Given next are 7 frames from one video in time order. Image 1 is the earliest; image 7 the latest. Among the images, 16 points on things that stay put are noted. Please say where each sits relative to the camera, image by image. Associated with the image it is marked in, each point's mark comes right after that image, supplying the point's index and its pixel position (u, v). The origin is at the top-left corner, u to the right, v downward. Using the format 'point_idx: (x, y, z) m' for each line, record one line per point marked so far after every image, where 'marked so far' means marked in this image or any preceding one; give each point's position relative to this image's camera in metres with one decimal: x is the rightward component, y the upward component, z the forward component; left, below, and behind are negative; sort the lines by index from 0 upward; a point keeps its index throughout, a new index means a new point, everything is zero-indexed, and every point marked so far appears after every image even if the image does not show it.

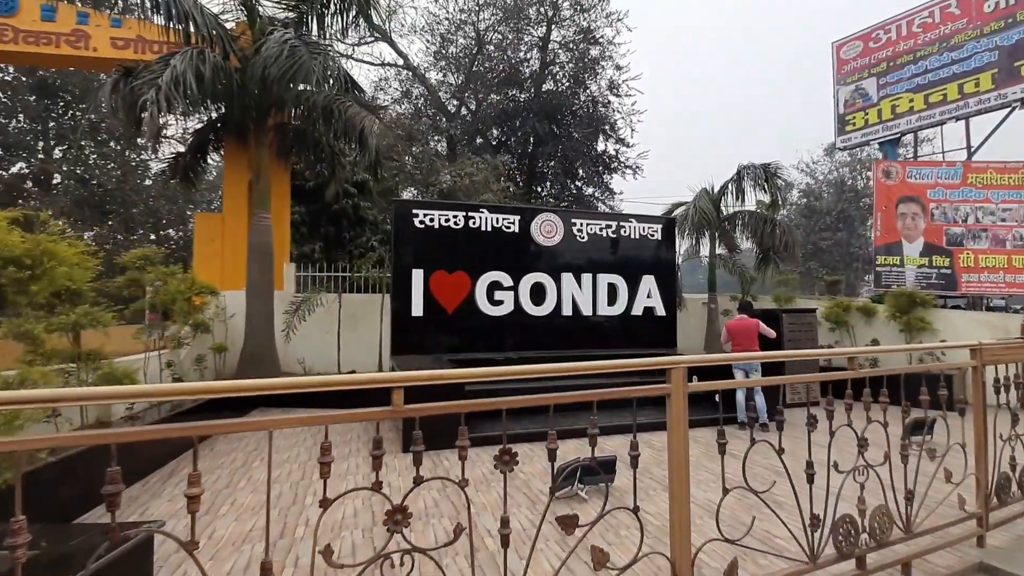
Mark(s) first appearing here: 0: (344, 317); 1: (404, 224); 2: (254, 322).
0: (-3.0, -0.5, +9.1) m
1: (-1.7, +0.9, +7.8) m
2: (-4.0, -0.5, +8.1) m
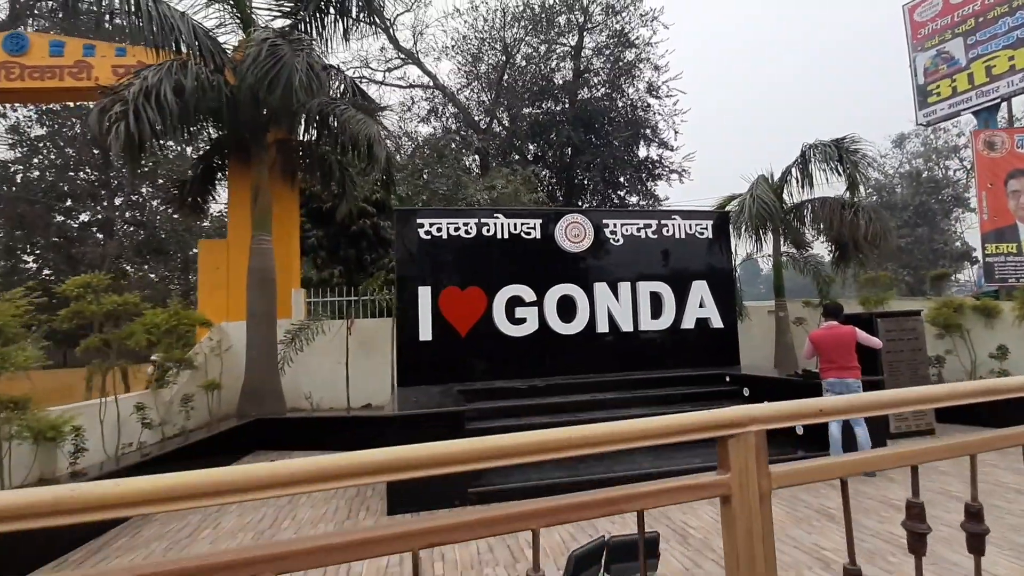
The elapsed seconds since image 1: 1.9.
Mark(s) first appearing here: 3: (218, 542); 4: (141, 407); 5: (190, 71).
0: (-2.5, -0.9, +8.2) m
1: (-1.4, +0.6, +6.8) m
2: (-3.6, -0.9, +7.3) m
3: (-2.2, -1.9, +3.9) m
4: (-3.9, -1.2, +5.4) m
5: (-4.2, +2.8, +6.7) m
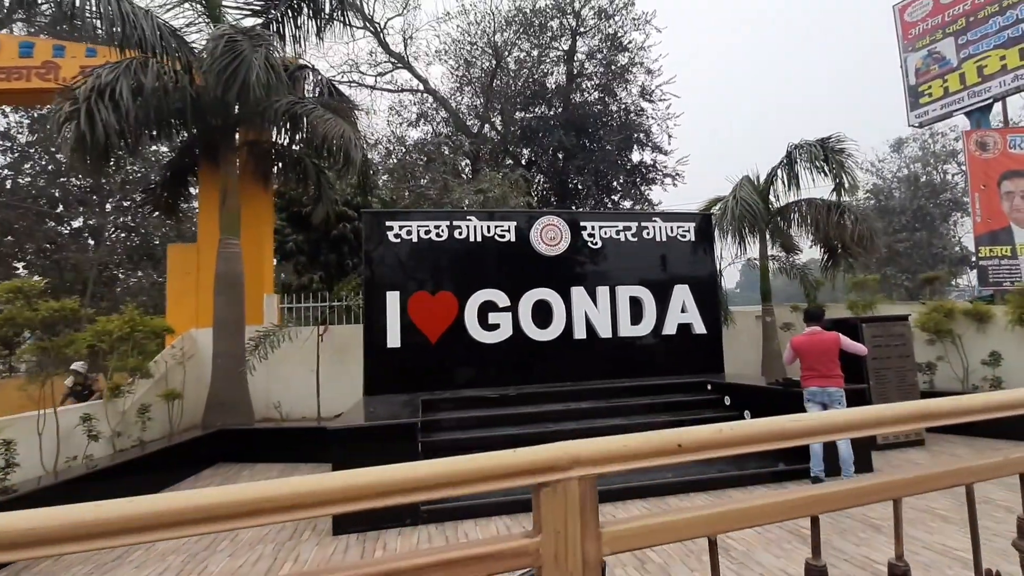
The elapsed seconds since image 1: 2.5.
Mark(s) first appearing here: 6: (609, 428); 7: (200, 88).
0: (-2.9, -1.0, +8.0) m
1: (-1.7, +0.6, +6.6) m
2: (-3.9, -1.0, +7.0) m
3: (-2.5, -1.9, +3.6) m
4: (-4.2, -1.3, +5.2) m
5: (-4.5, +2.7, +6.5) m
6: (+1.0, -1.6, +5.9) m
7: (-4.1, +2.5, +6.8) m
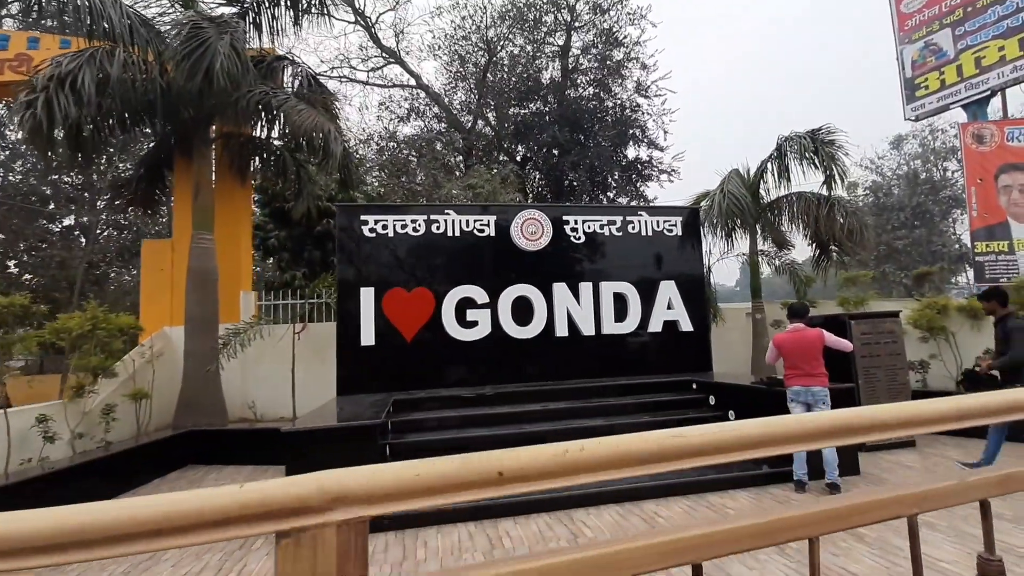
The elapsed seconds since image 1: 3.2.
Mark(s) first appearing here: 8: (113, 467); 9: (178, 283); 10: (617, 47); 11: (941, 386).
0: (-3.1, -1.0, +7.8) m
1: (-2.0, +0.6, +6.4) m
2: (-4.2, -0.9, +6.8) m
3: (-2.8, -1.9, +3.4) m
4: (-4.5, -1.2, +5.0) m
5: (-4.8, +2.8, +6.3) m
6: (+0.8, -1.5, +5.7) m
7: (-4.3, +2.6, +6.6) m
8: (-4.1, -1.9, +5.4) m
9: (-4.9, +0.1, +7.8) m
10: (+3.0, +6.9, +15.1) m
11: (+5.8, -1.3, +7.1) m
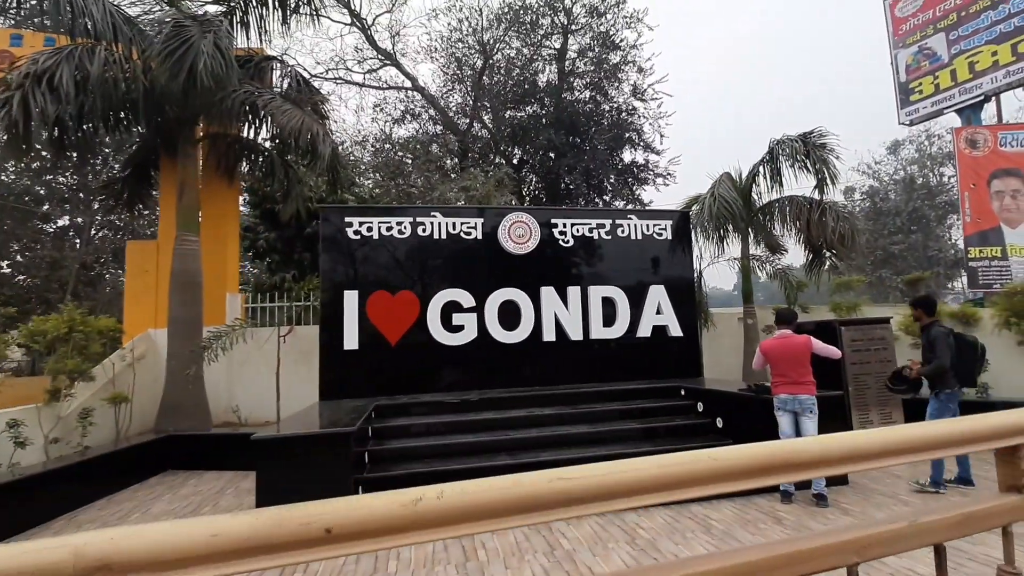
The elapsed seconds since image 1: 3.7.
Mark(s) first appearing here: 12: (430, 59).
0: (-3.3, -1.0, +7.7) m
1: (-2.1, +0.6, +6.3) m
2: (-4.3, -1.0, +6.7) m
3: (-2.9, -1.9, +3.3) m
4: (-4.6, -1.2, +4.8) m
5: (-4.9, +2.7, +6.2) m
6: (+0.6, -1.6, +5.6) m
7: (-4.5, +2.6, +6.5) m
8: (-4.3, -1.9, +5.3) m
9: (-5.1, +0.1, +7.7) m
10: (+2.9, +6.8, +15.0) m
11: (+5.6, -1.4, +7.0) m
12: (-2.4, +6.7, +15.2) m
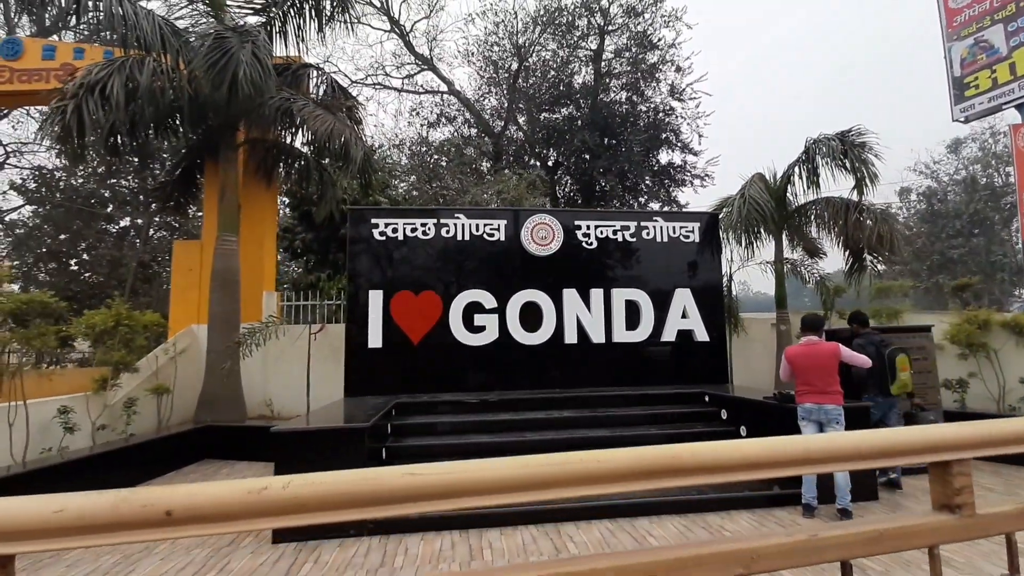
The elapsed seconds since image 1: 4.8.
0: (-2.9, -1.0, +7.9) m
1: (-1.9, +0.6, +6.5) m
2: (-4.0, -0.9, +7.1) m
3: (-2.9, -1.9, +3.5) m
4: (-4.5, -1.2, +5.2) m
5: (-4.6, +2.8, +6.6) m
6: (+0.8, -1.6, +5.5) m
7: (-4.2, +2.6, +6.9) m
8: (-4.1, -1.8, +5.6) m
9: (-4.7, +0.1, +8.0) m
10: (+3.9, +6.7, +14.8) m
11: (+5.9, -1.5, +6.6) m
12: (-1.4, +6.6, +15.4) m
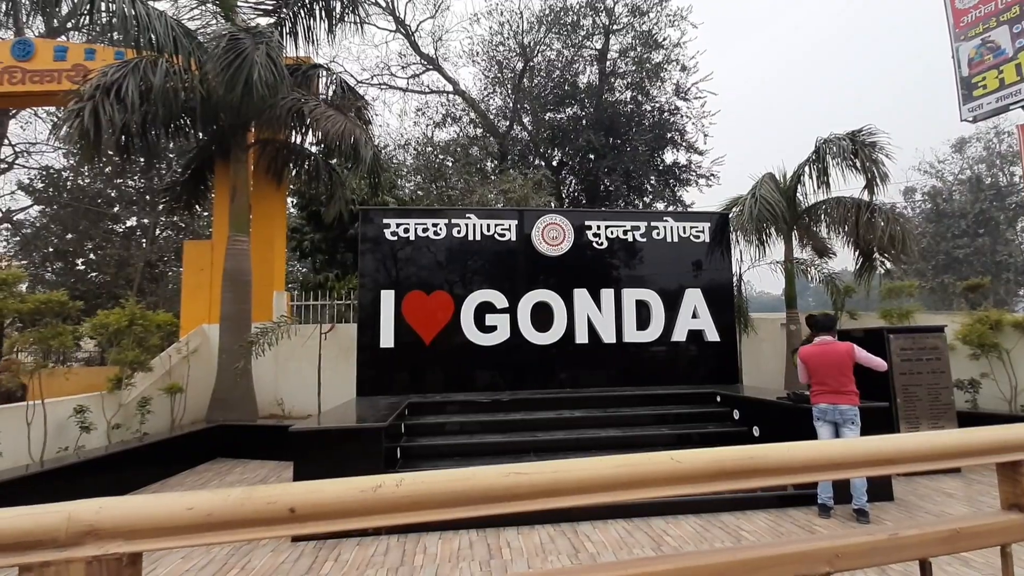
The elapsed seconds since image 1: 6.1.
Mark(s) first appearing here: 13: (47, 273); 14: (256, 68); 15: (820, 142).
0: (-2.8, -1.0, +7.9) m
1: (-1.7, +0.6, +6.5) m
2: (-3.9, -0.9, +7.1) m
3: (-2.8, -1.9, +3.6) m
4: (-4.3, -1.2, +5.2) m
5: (-4.5, +2.8, +6.6) m
6: (+1.0, -1.6, +5.5) m
7: (-4.0, +2.6, +6.9) m
8: (-3.9, -1.8, +5.6) m
9: (-4.6, +0.1, +8.1) m
10: (+4.0, +6.7, +14.8) m
11: (+6.0, -1.5, +6.6) m
12: (-1.2, +6.6, +15.4) m
13: (-10.2, +0.3, +11.6) m
14: (-3.2, +2.7, +6.5) m
15: (+4.2, +2.0, +7.1) m
